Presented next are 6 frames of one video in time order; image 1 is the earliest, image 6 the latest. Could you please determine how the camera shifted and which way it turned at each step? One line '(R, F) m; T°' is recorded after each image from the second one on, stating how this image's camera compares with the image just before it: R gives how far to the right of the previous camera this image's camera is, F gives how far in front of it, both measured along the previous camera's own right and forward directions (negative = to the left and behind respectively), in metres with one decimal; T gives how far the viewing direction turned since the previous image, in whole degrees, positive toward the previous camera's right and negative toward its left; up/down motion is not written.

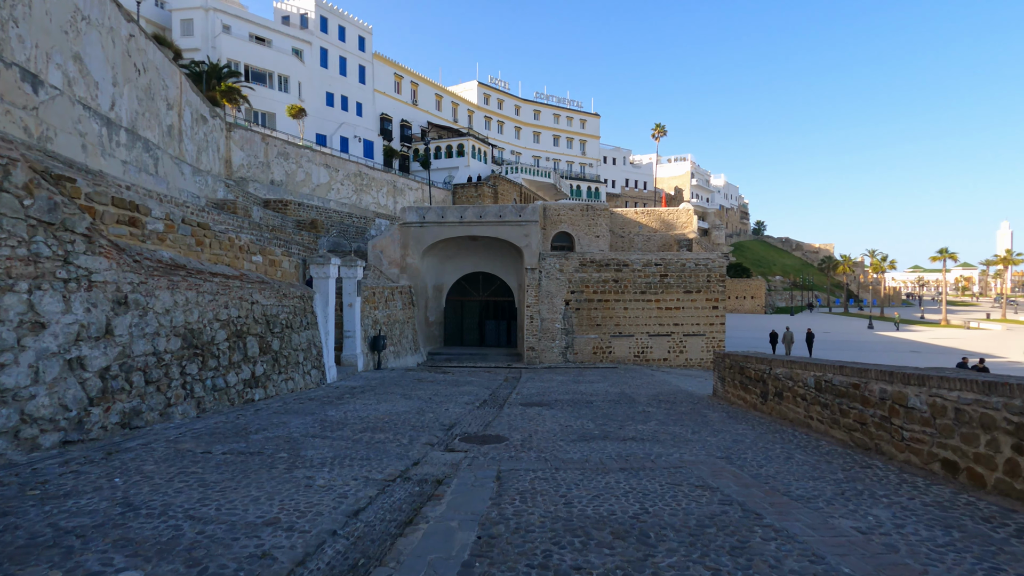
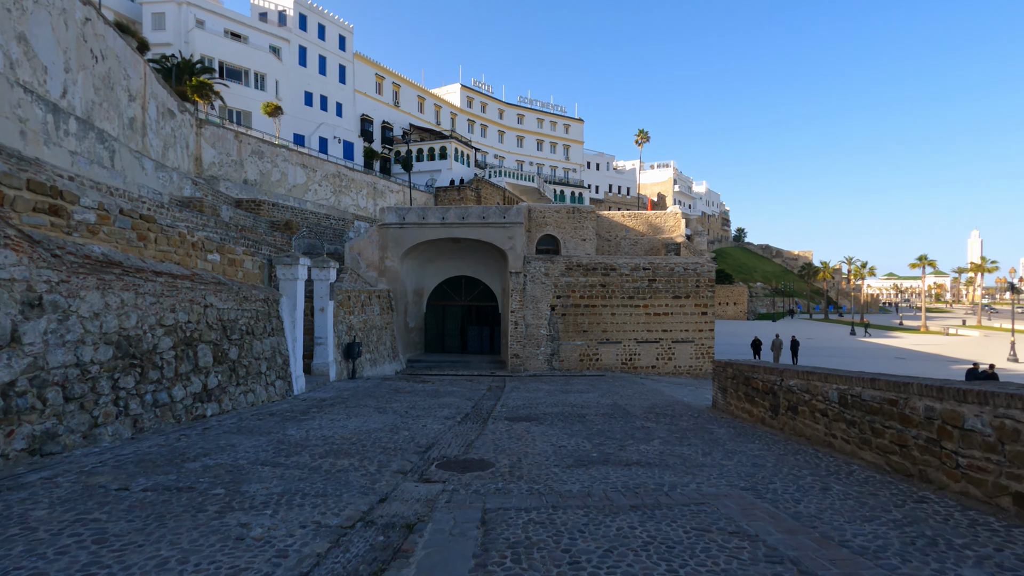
(0.0, +0.7) m; +2°
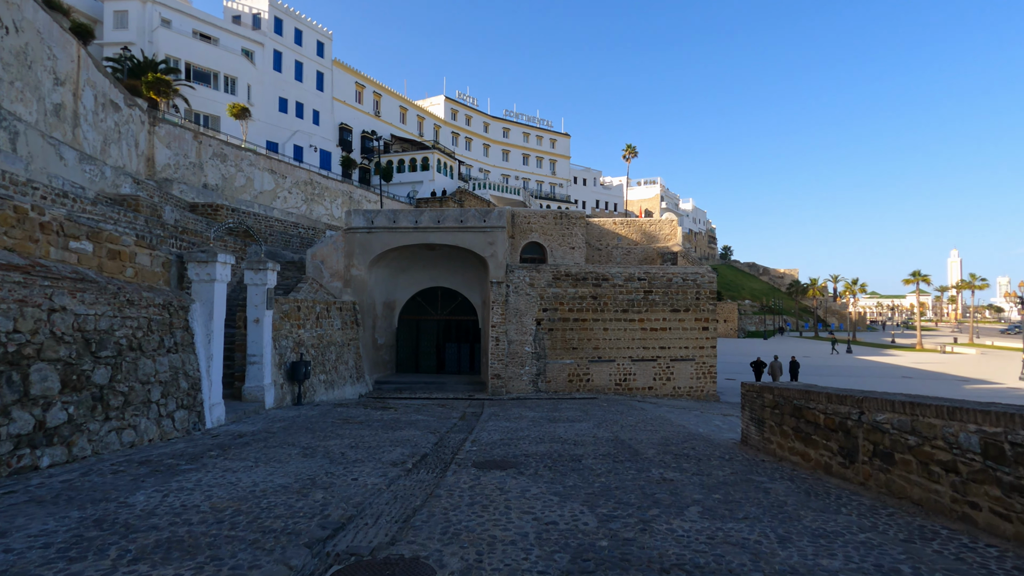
(+0.2, +1.9) m; +1°
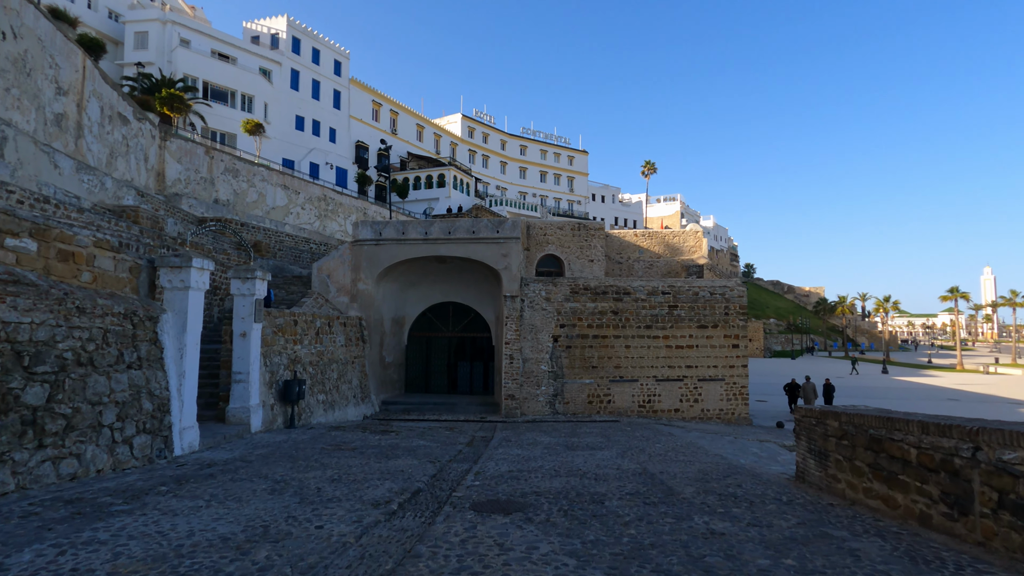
(+0.1, +1.0) m; -2°
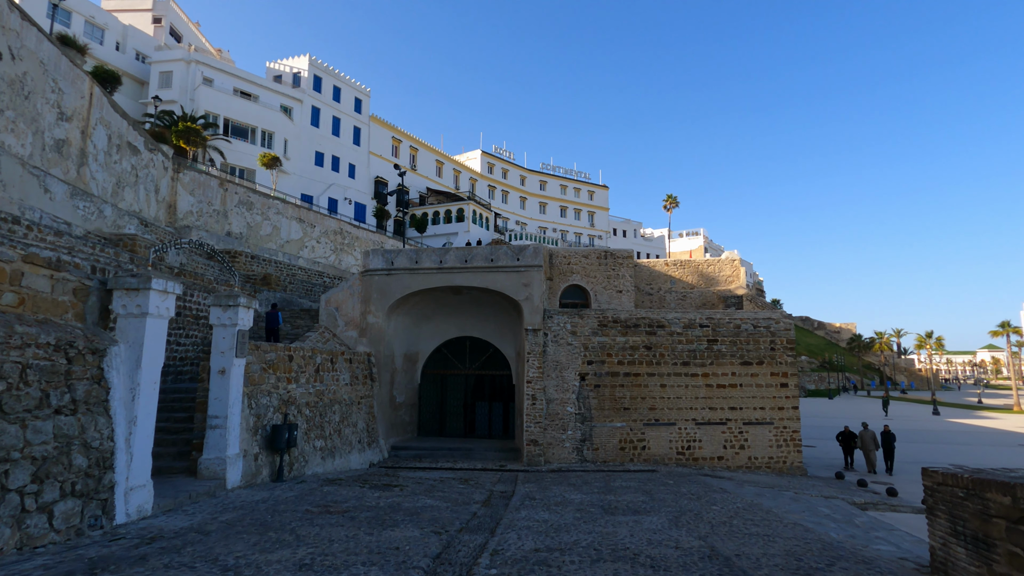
(-0.1, +1.3) m; -2°
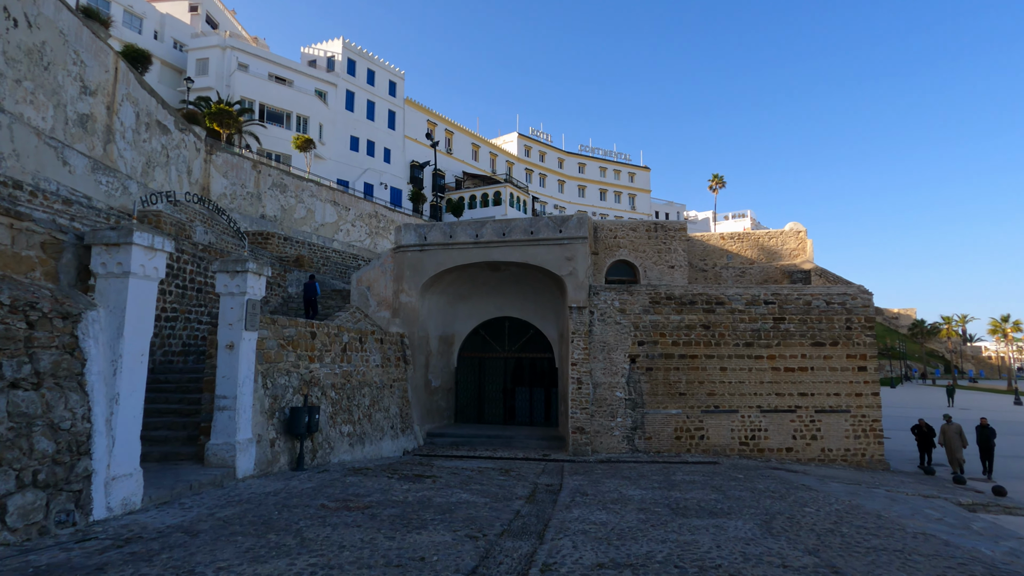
(-0.1, +1.1) m; -4°
